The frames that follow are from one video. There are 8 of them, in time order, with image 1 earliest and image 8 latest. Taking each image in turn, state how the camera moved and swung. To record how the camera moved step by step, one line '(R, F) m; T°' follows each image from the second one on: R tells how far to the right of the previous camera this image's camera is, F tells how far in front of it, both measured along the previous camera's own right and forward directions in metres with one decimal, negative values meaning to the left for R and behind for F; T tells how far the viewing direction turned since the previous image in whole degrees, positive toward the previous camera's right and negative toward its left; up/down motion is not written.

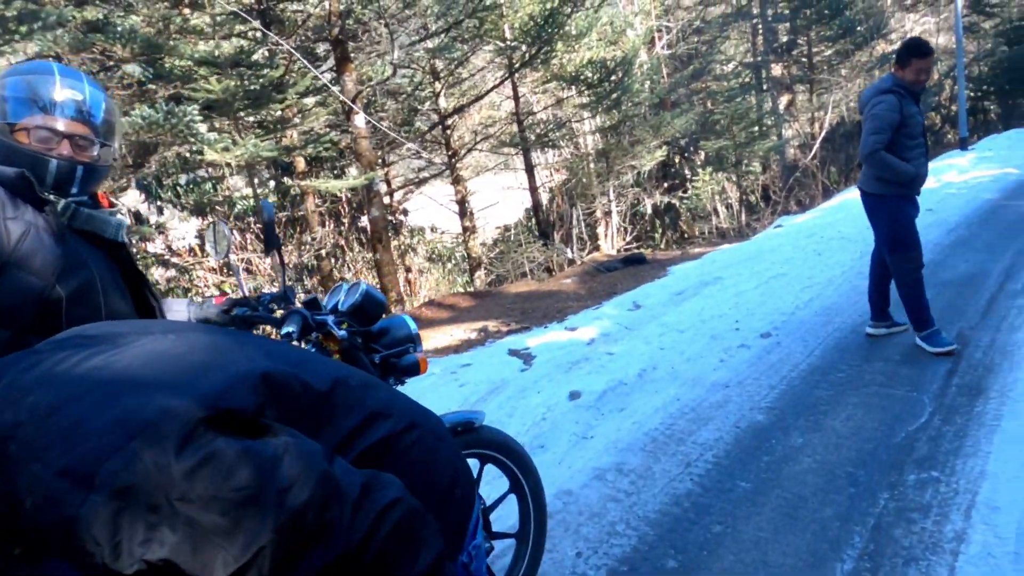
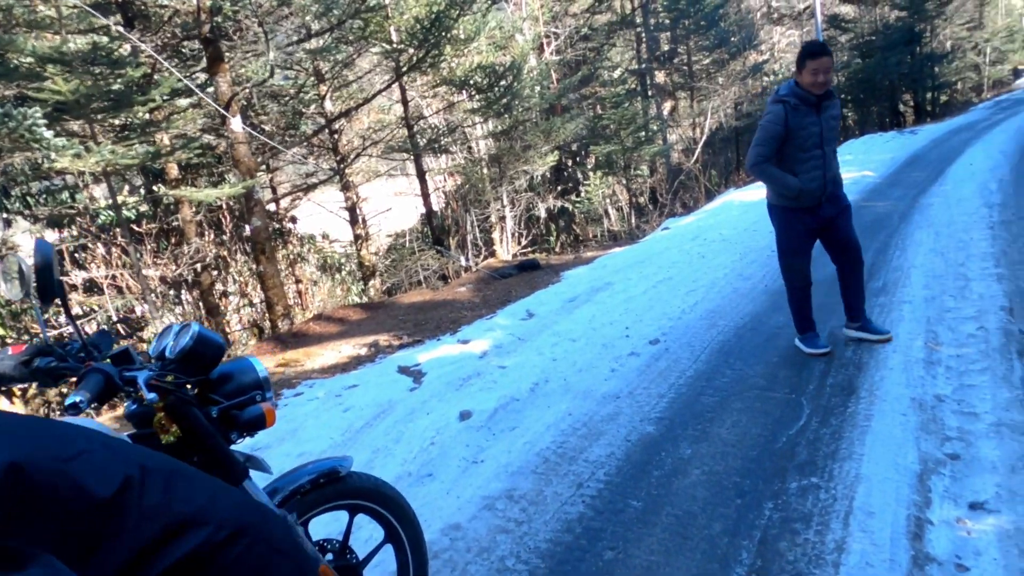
(+0.1, +0.2) m; +9°
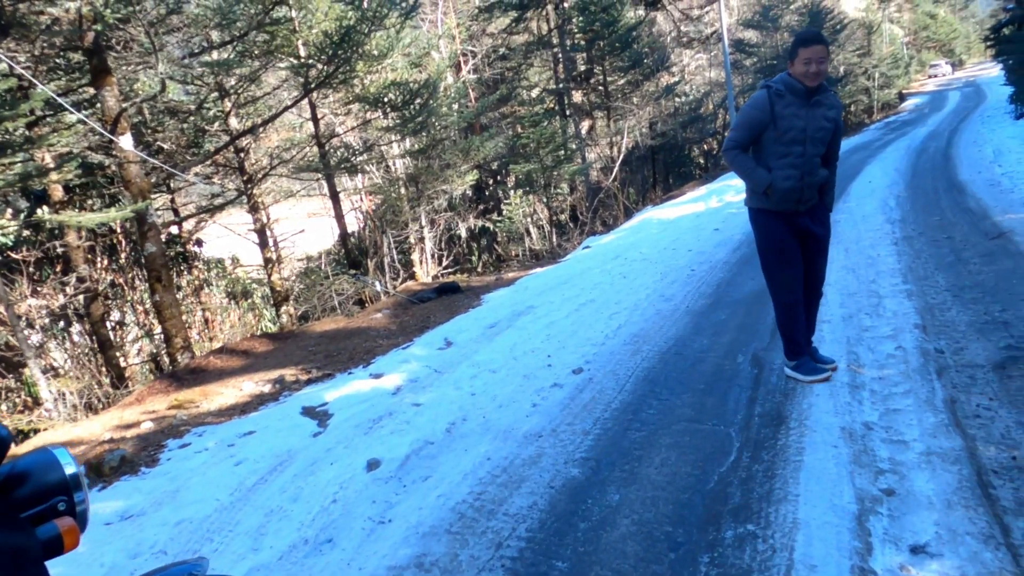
(+0.1, +0.3) m; +6°
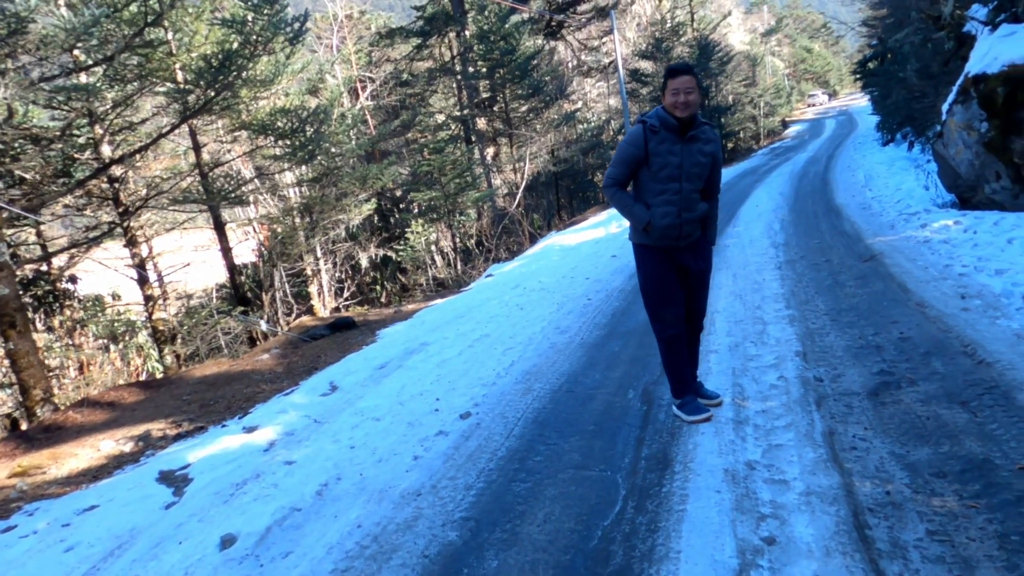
(+0.2, +0.2) m; +7°
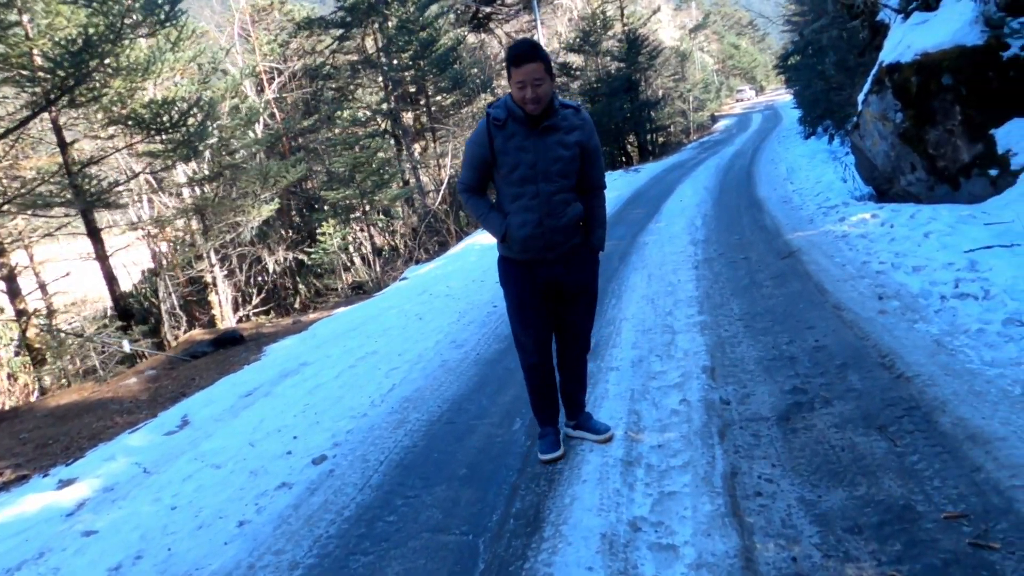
(+0.5, +0.7) m; +5°
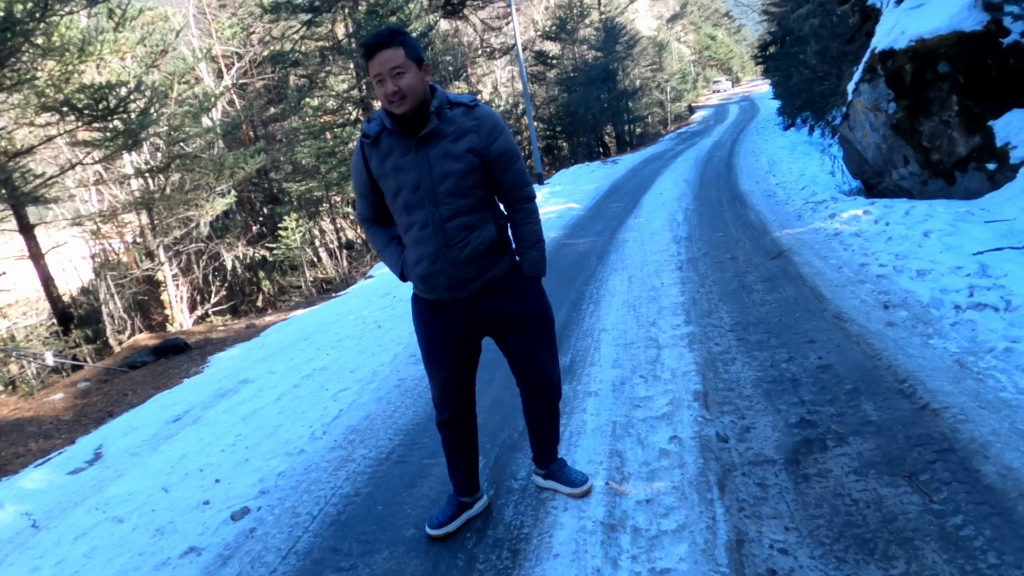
(+0.1, +0.6) m; +2°
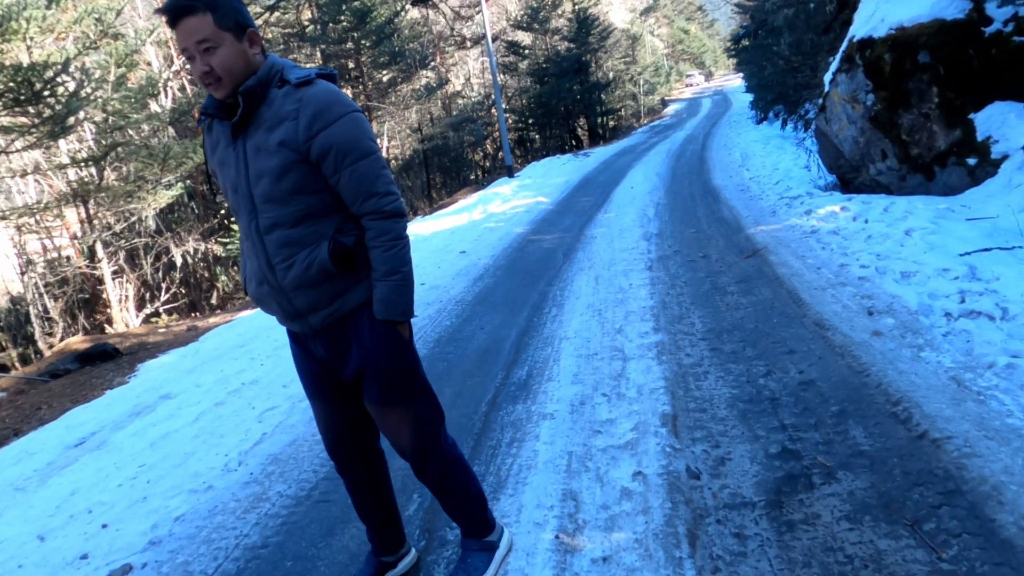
(+0.2, +0.5) m; +2°
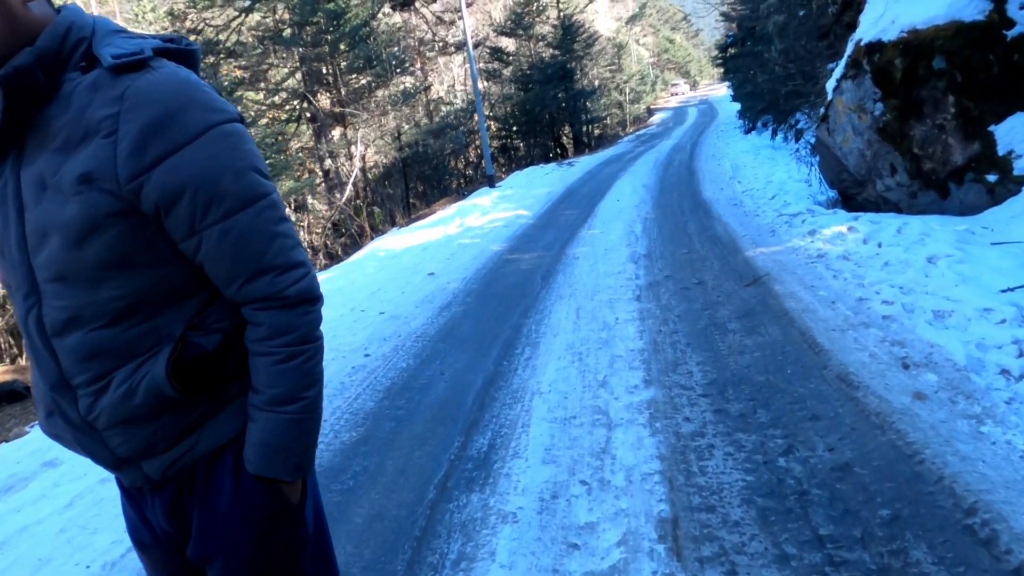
(+0.1, +0.8) m; +1°
